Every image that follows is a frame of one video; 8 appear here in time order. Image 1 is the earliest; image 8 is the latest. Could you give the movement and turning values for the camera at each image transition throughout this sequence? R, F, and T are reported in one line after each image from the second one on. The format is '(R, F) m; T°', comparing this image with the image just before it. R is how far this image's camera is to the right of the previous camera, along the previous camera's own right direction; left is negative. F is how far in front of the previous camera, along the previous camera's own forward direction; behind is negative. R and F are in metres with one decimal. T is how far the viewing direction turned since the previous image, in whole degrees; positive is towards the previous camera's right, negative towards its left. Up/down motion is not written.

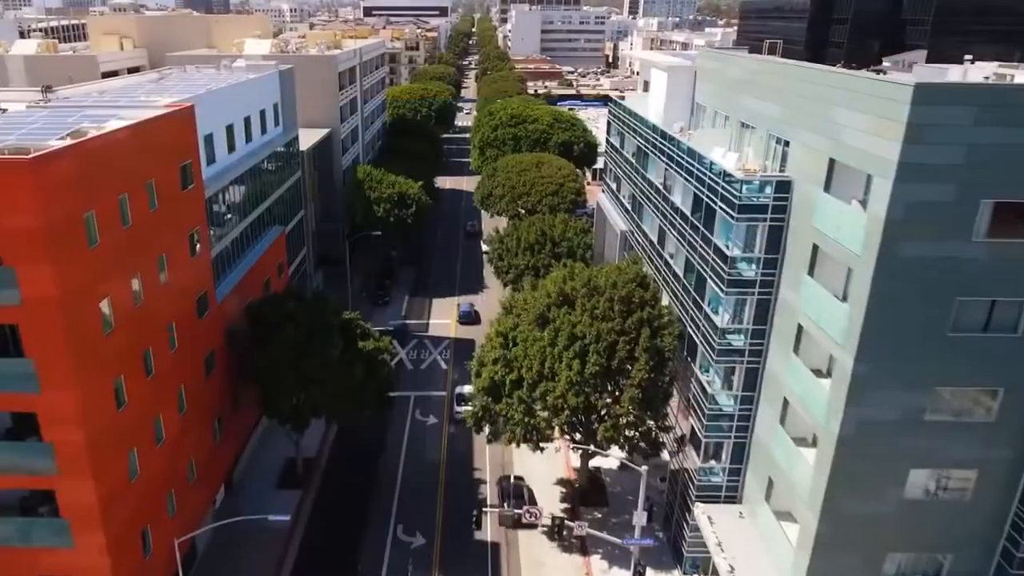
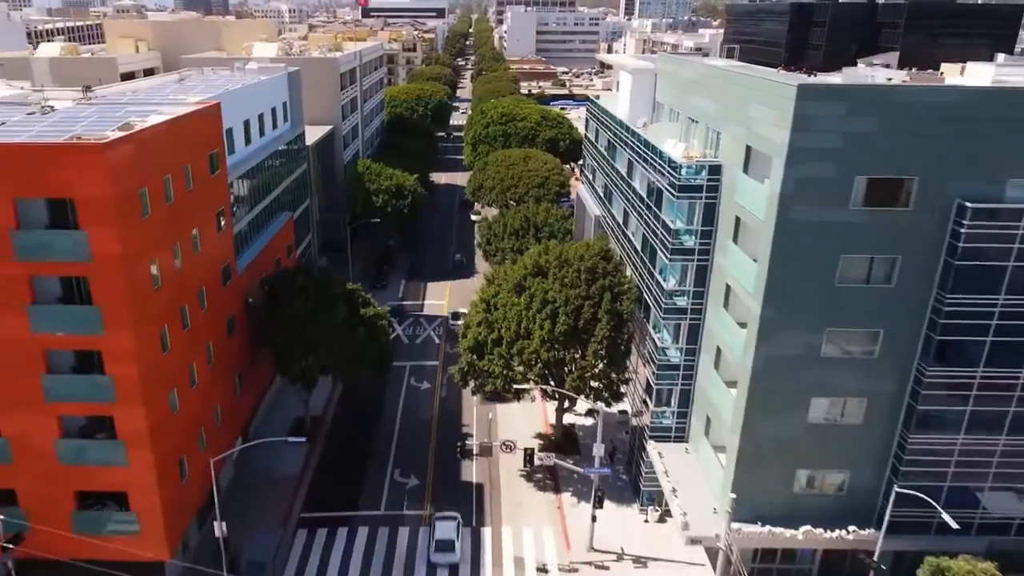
(+0.6, -4.8) m; 0°
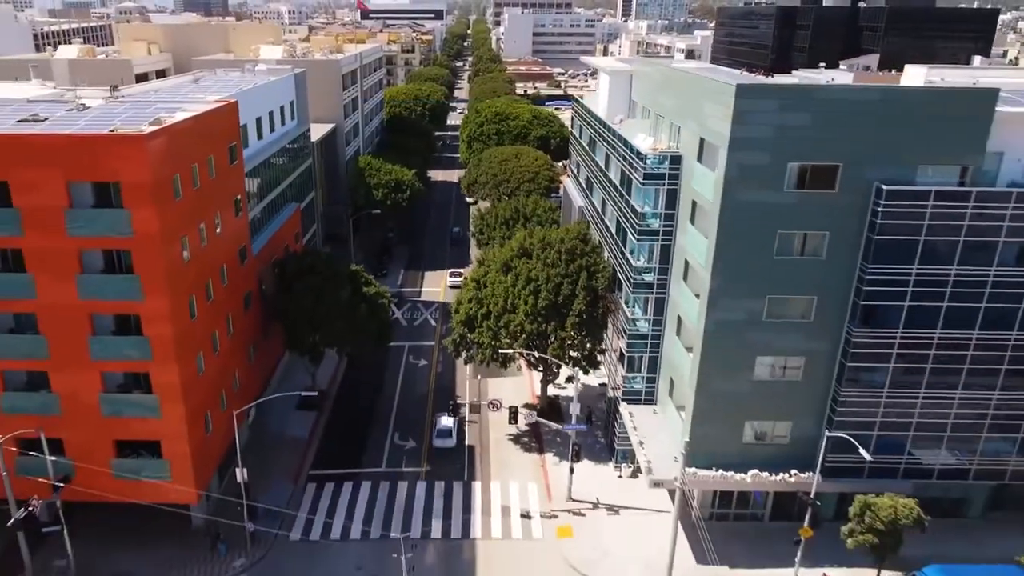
(+0.4, -3.9) m; 0°
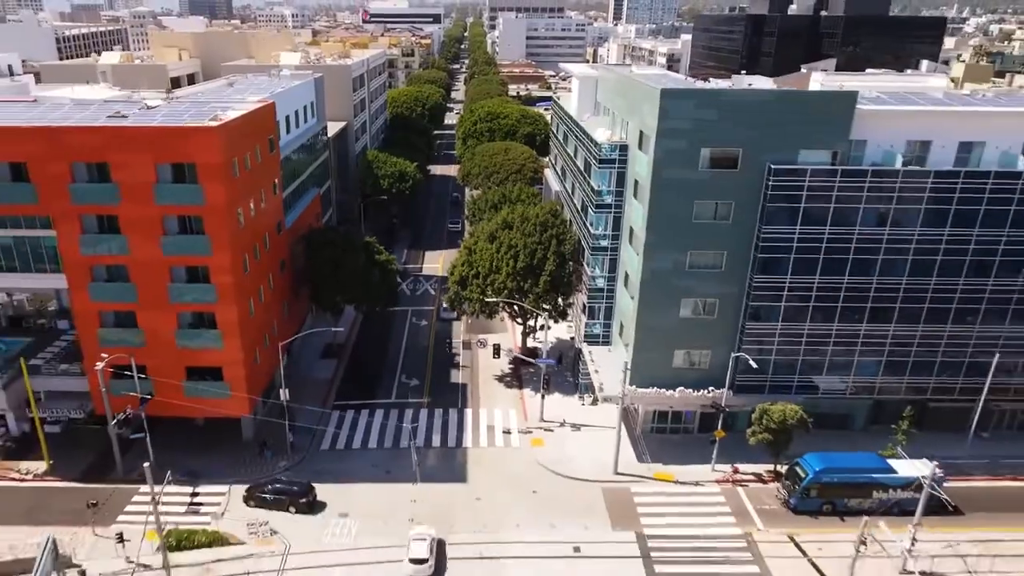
(+0.6, -9.1) m; 0°
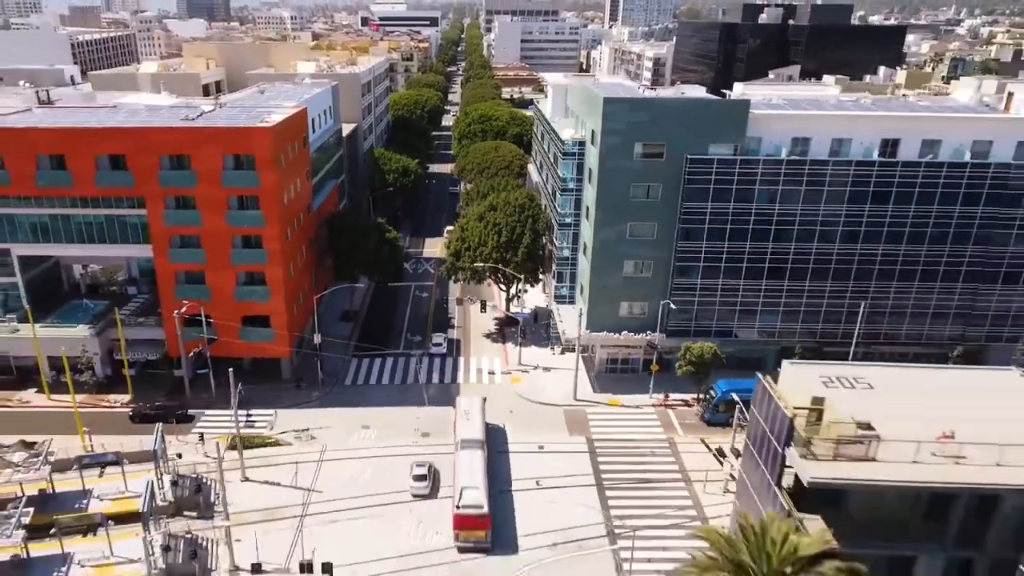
(+0.8, -11.1) m; 0°
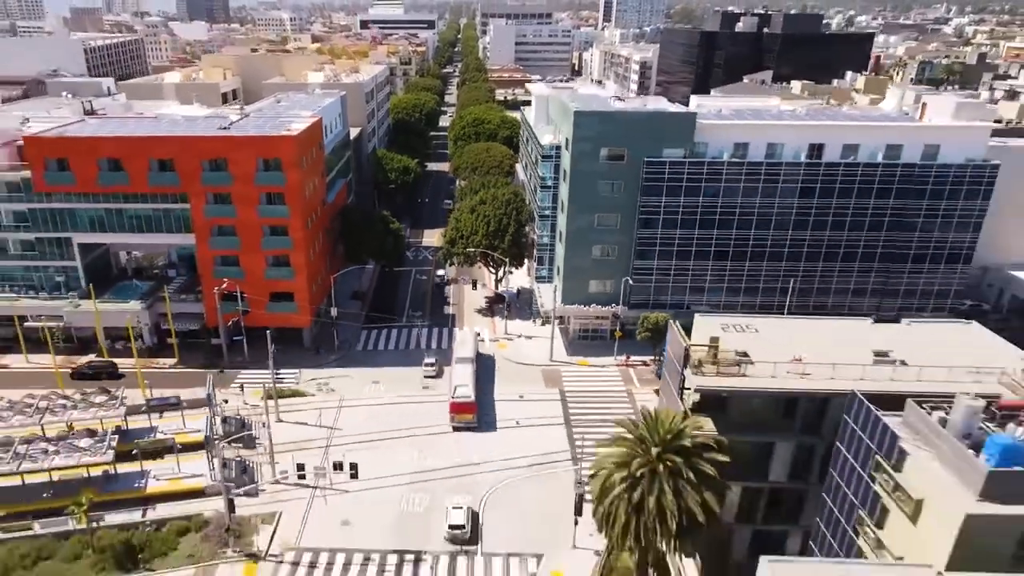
(+0.6, -9.5) m; 0°
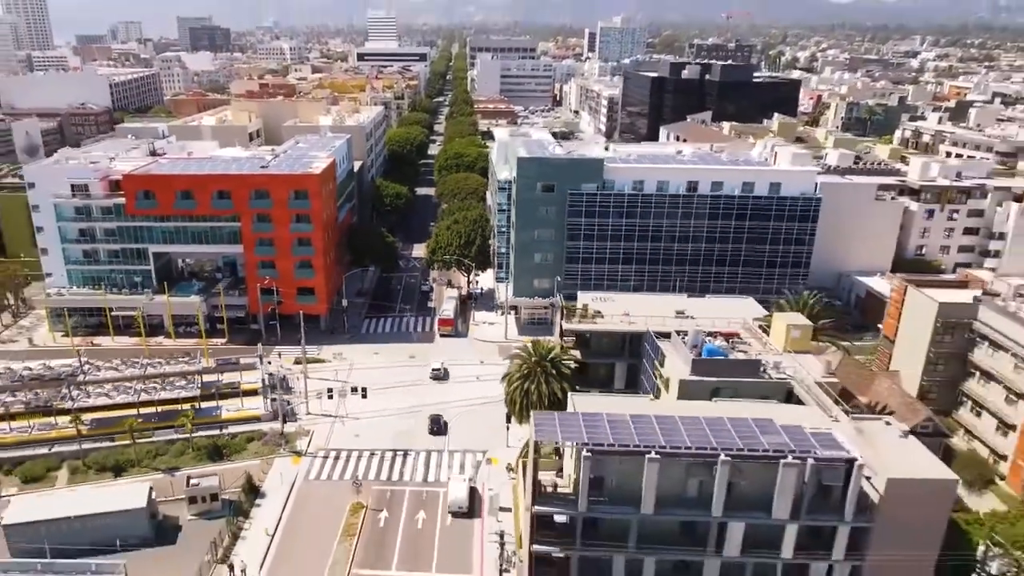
(+2.4, -21.6) m; 0°
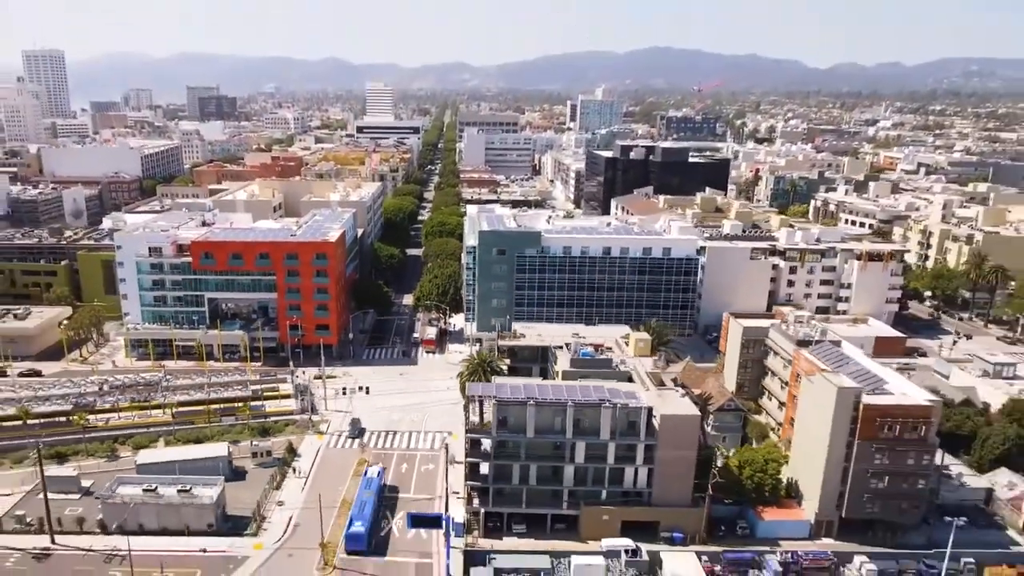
(+3.4, -27.8) m; 0°
